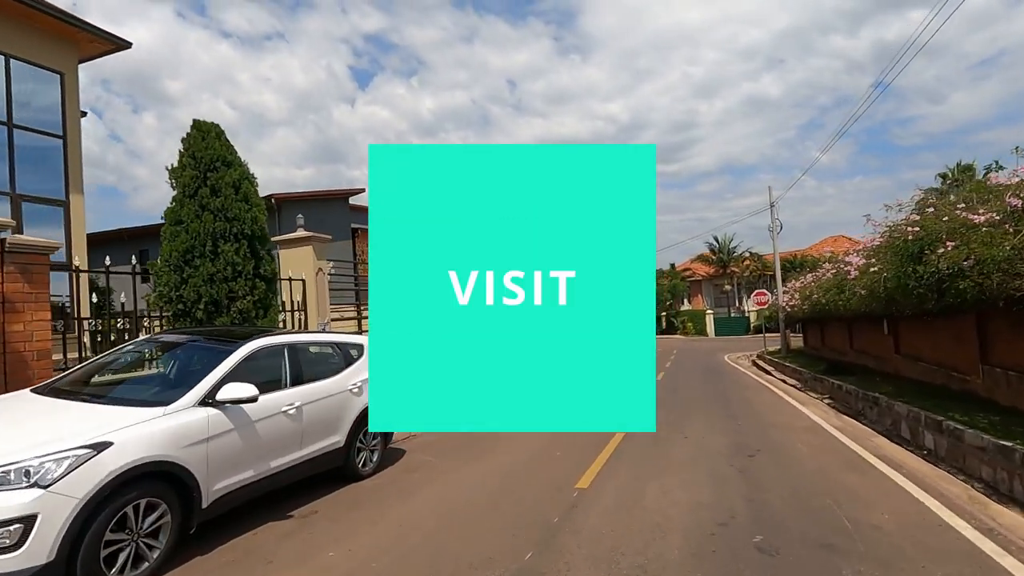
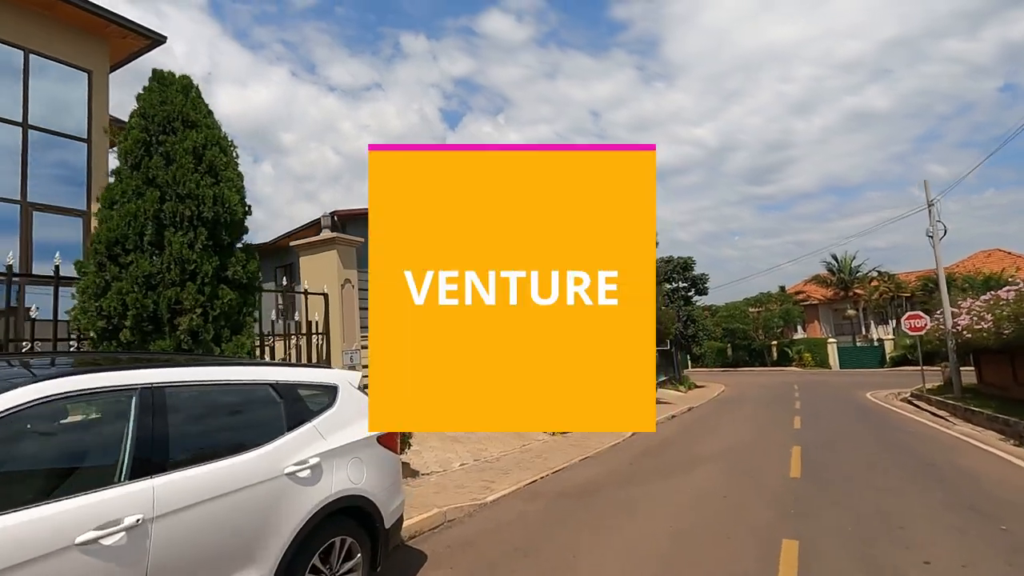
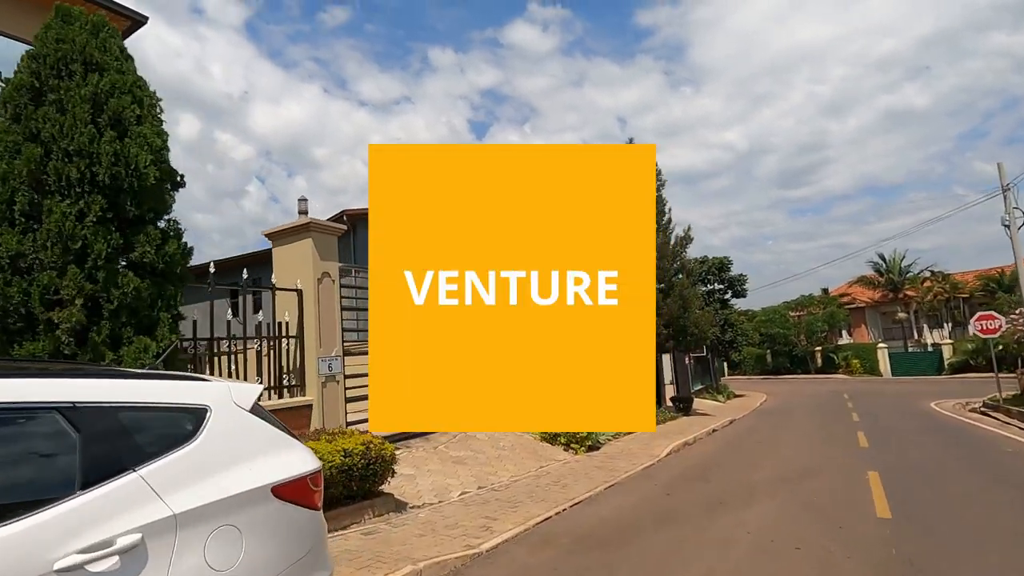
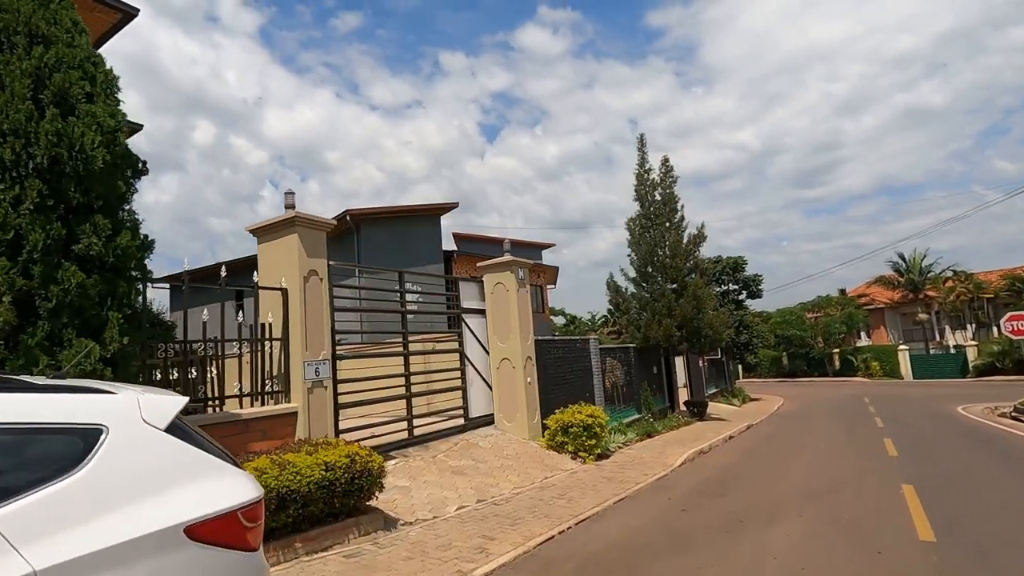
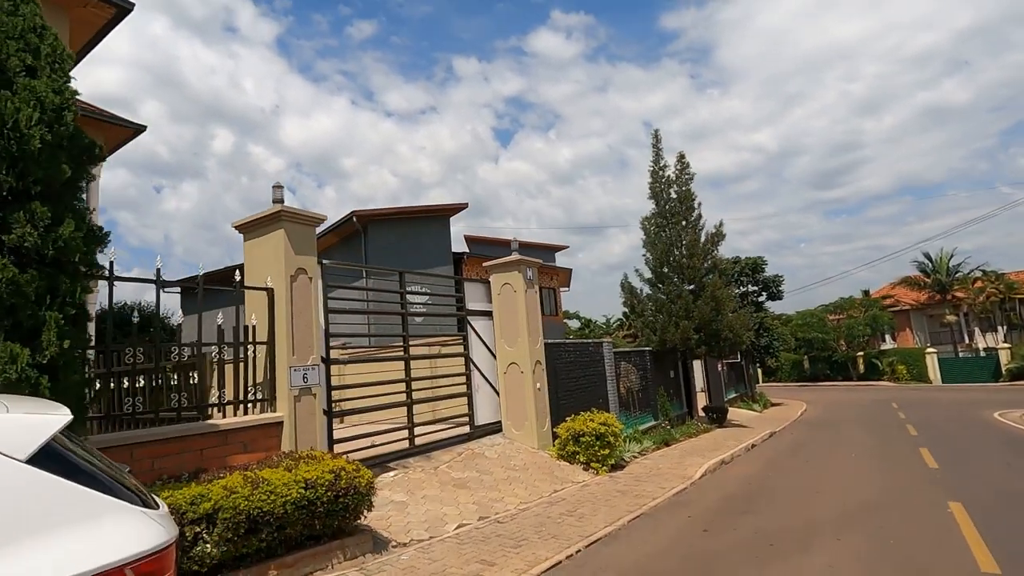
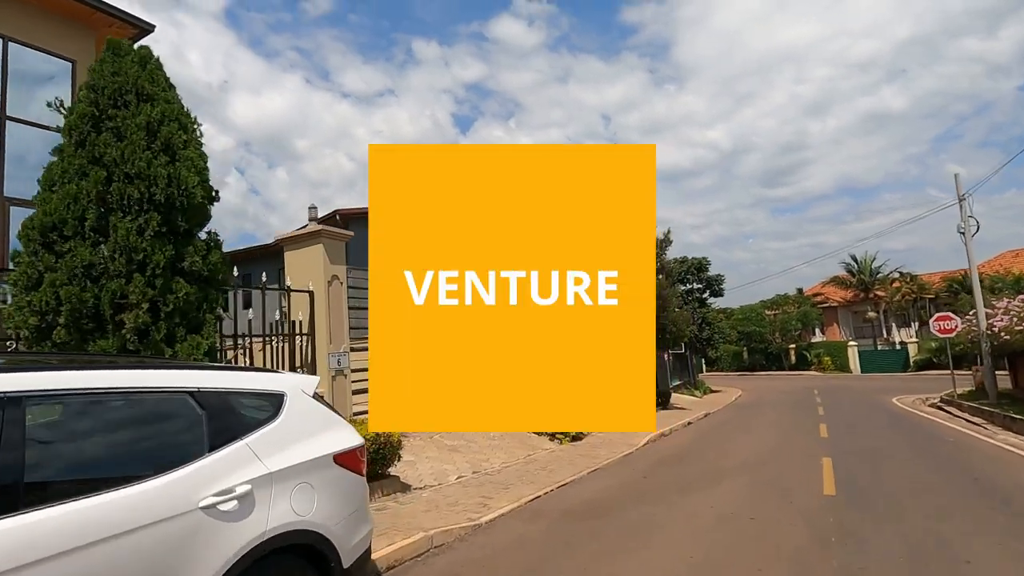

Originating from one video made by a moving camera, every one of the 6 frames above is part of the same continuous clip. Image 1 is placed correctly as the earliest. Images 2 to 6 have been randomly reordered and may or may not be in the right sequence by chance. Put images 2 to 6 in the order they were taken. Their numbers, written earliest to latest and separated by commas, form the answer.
2, 6, 3, 4, 5
